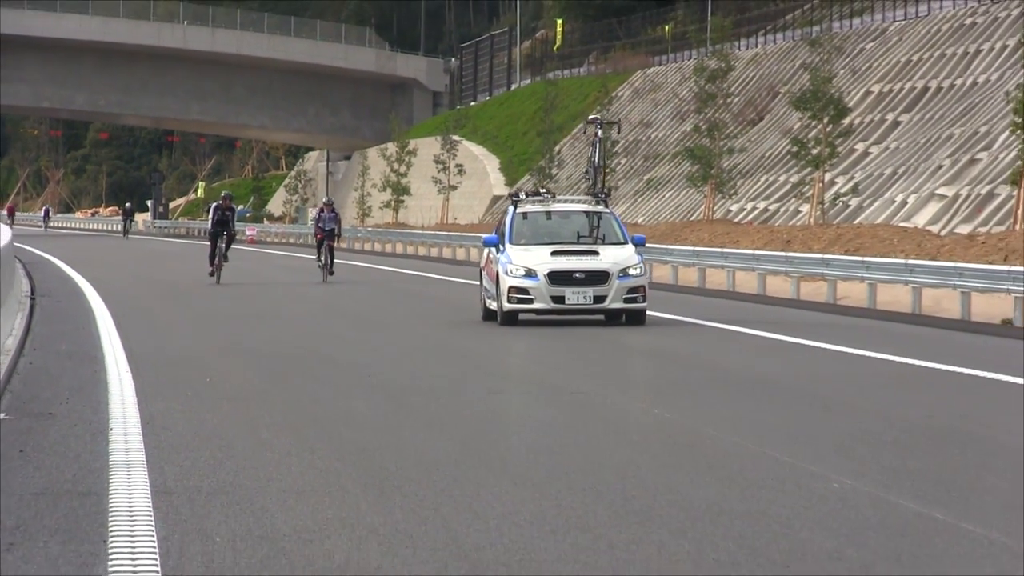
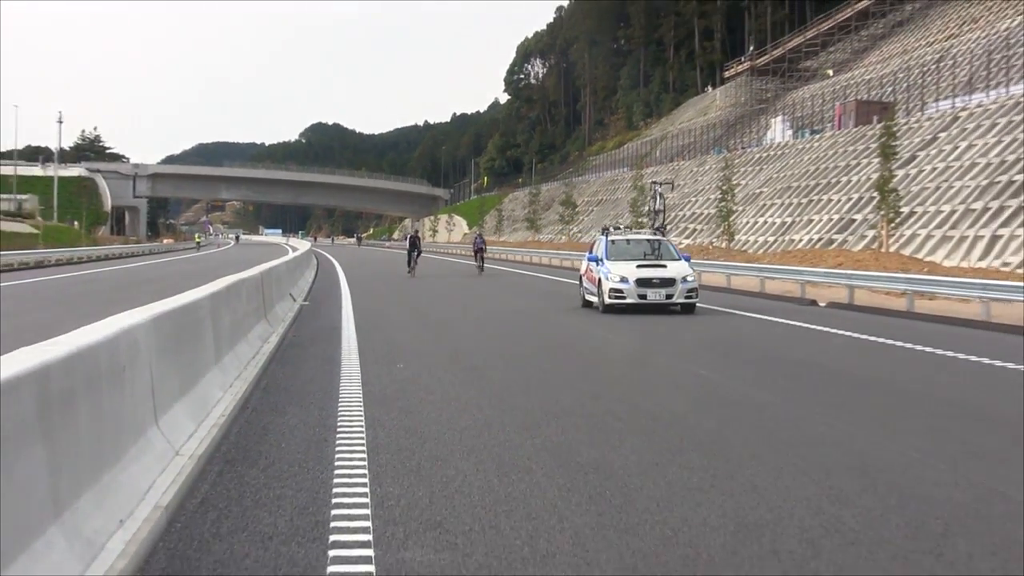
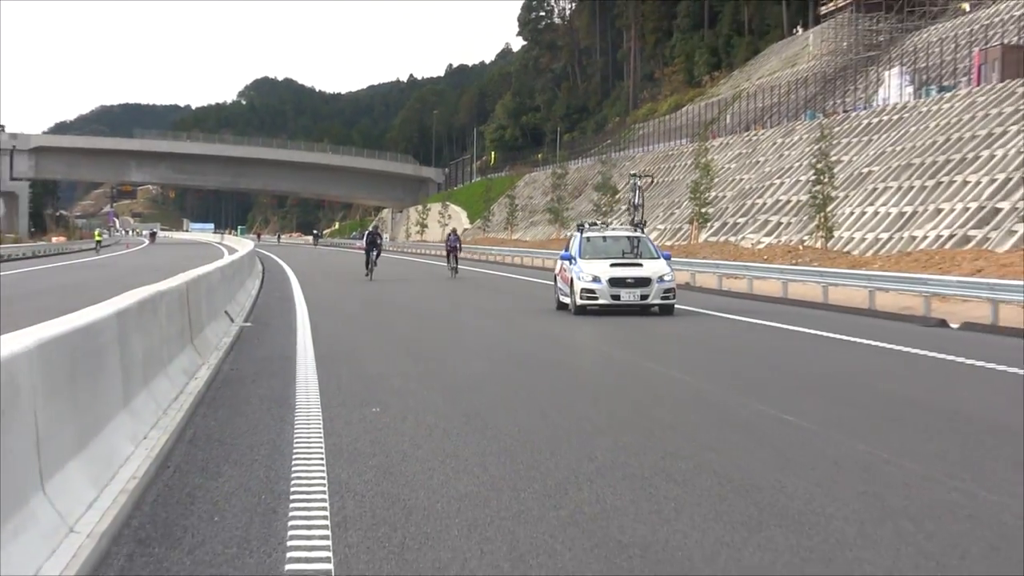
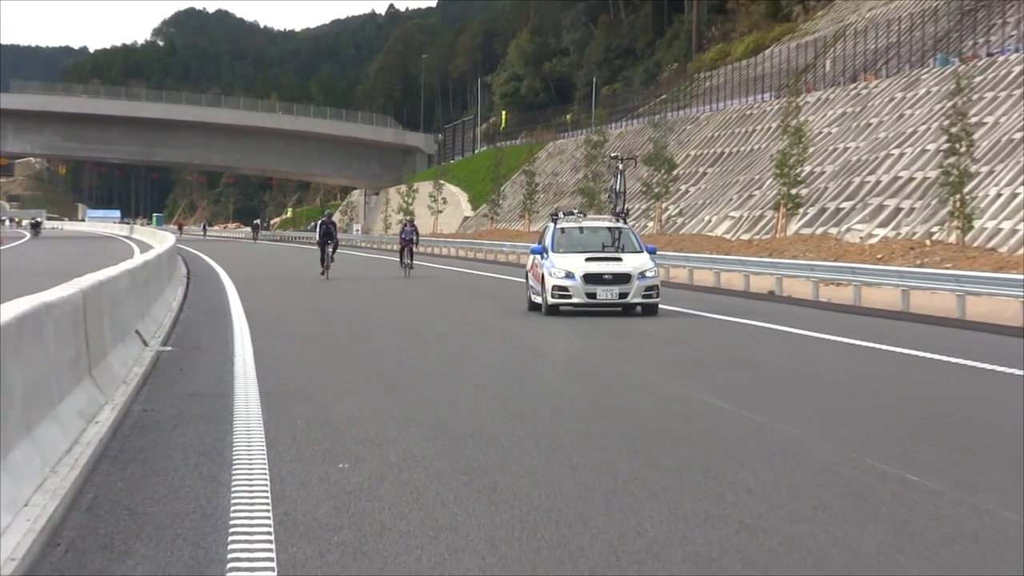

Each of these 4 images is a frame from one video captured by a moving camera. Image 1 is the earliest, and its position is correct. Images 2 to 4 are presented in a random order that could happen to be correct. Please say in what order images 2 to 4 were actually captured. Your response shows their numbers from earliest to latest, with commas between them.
4, 3, 2
